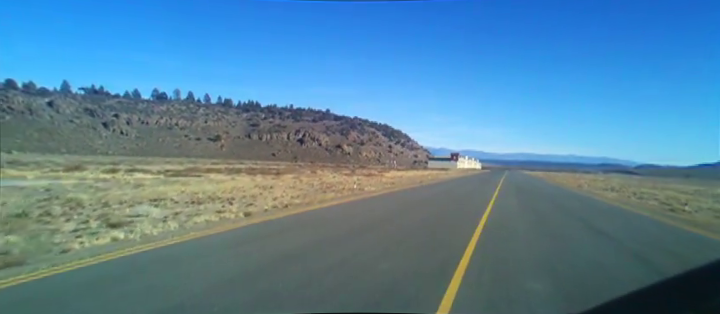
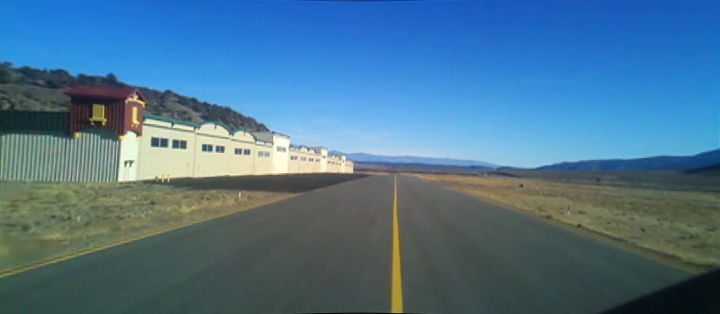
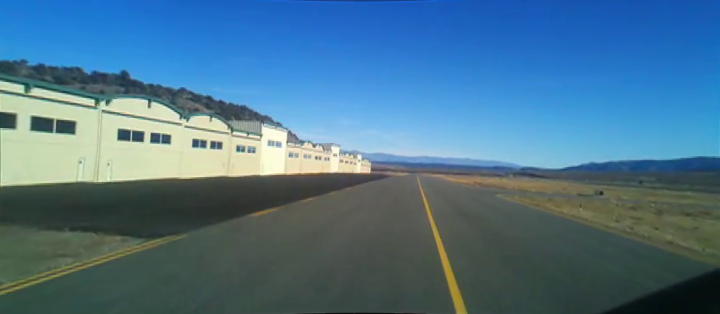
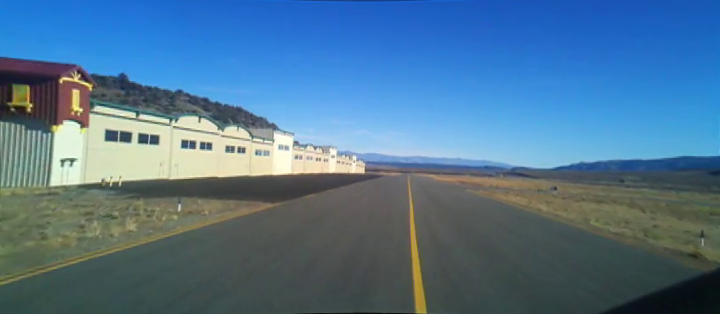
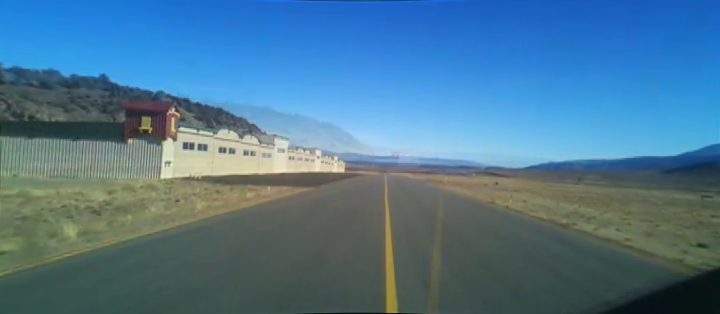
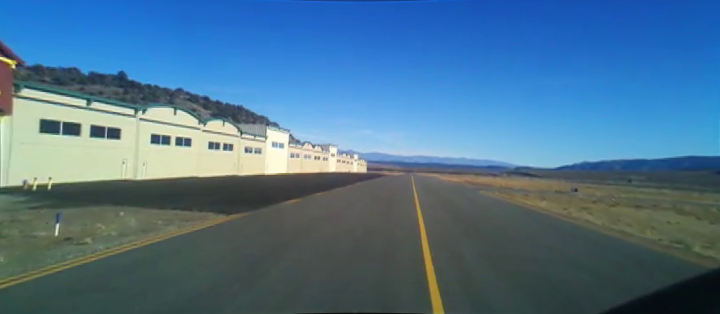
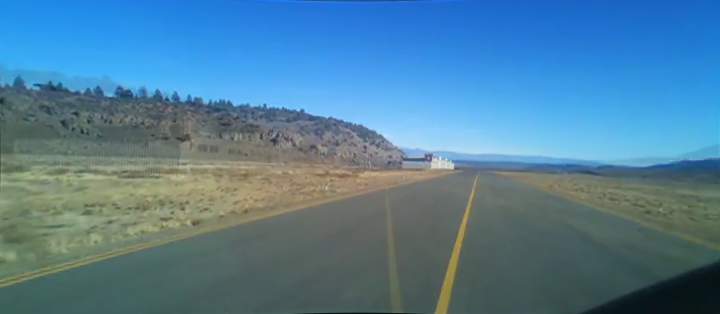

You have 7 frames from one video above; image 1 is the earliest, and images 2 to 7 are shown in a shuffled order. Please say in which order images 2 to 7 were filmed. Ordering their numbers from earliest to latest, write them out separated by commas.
7, 5, 2, 4, 6, 3
